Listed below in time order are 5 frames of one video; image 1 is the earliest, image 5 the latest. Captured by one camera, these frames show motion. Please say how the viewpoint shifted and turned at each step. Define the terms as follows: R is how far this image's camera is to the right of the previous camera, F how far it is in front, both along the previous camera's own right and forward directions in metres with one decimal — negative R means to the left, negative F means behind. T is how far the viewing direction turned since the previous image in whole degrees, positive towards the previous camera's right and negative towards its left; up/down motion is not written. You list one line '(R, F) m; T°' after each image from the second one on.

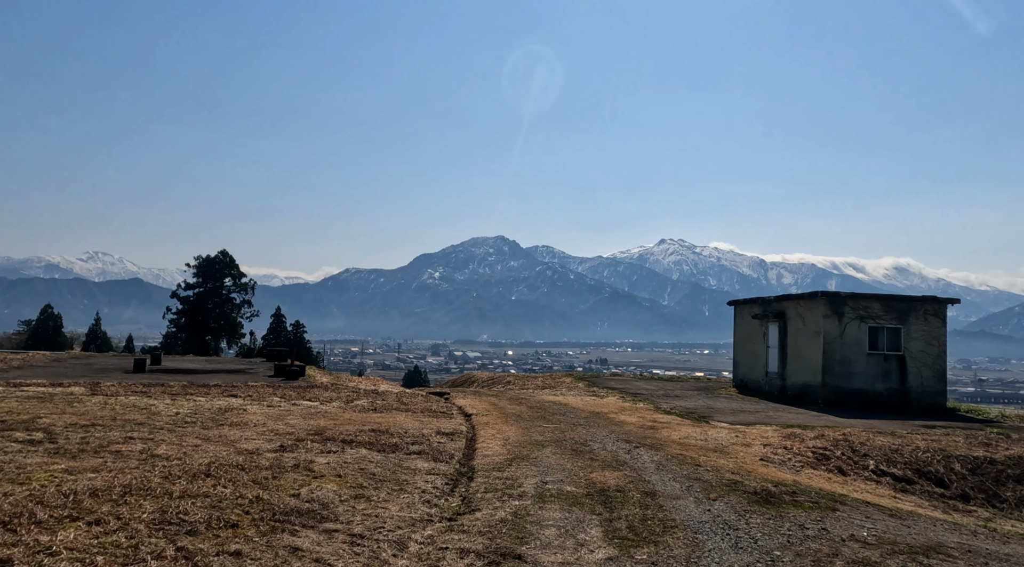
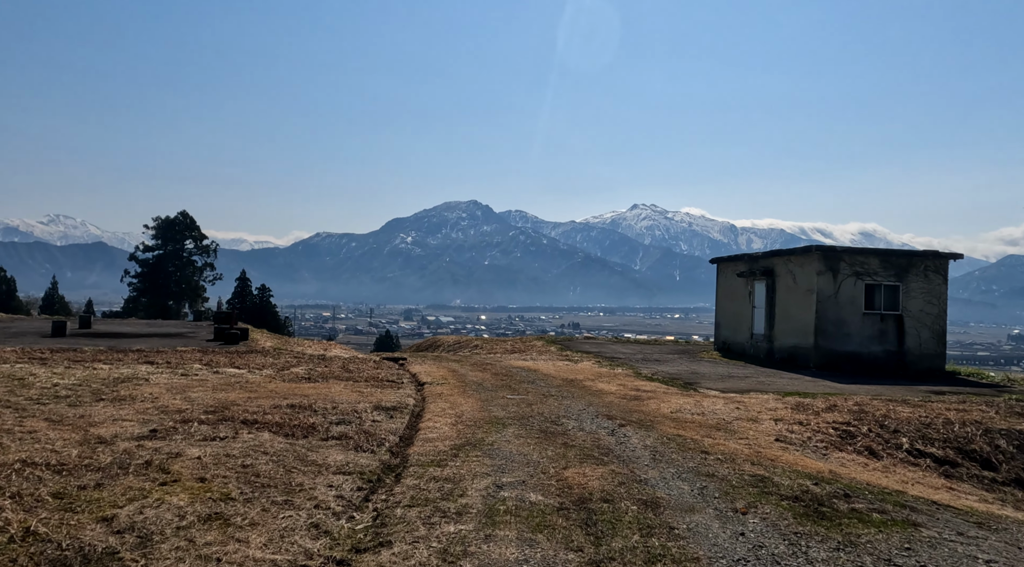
(+0.3, +2.8) m; +2°
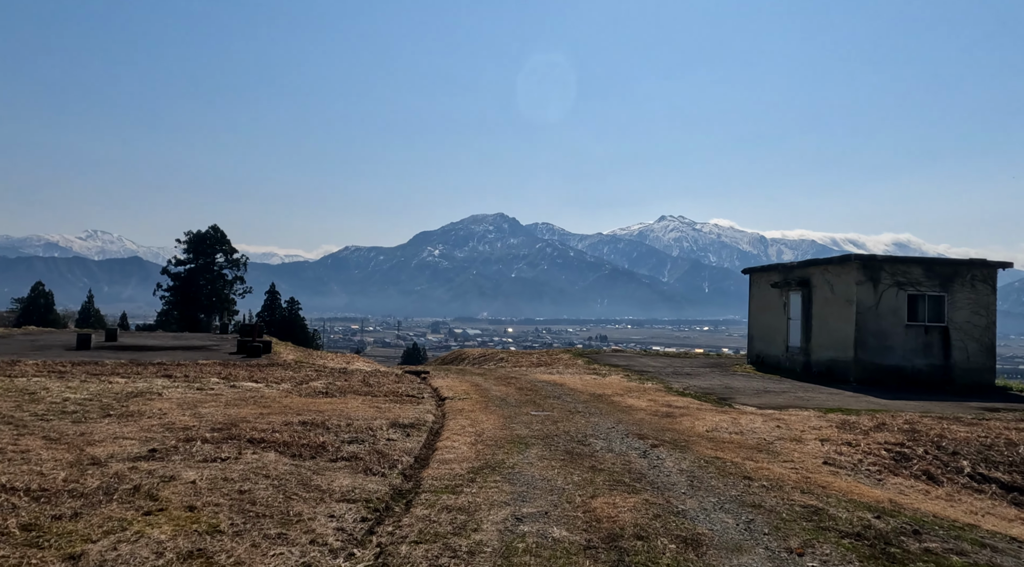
(0.0, +0.7) m; -2°
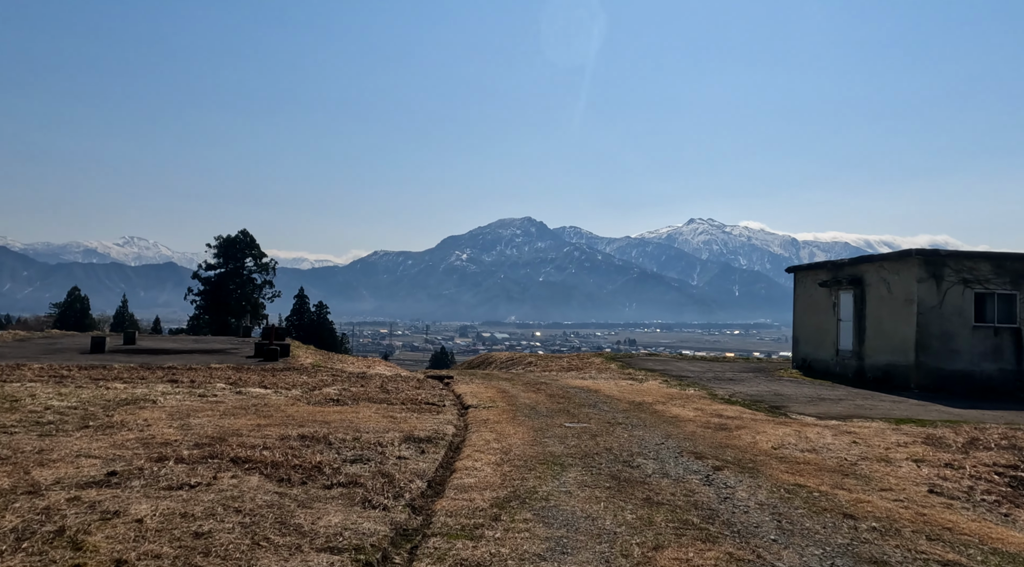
(0.0, +1.5) m; -2°
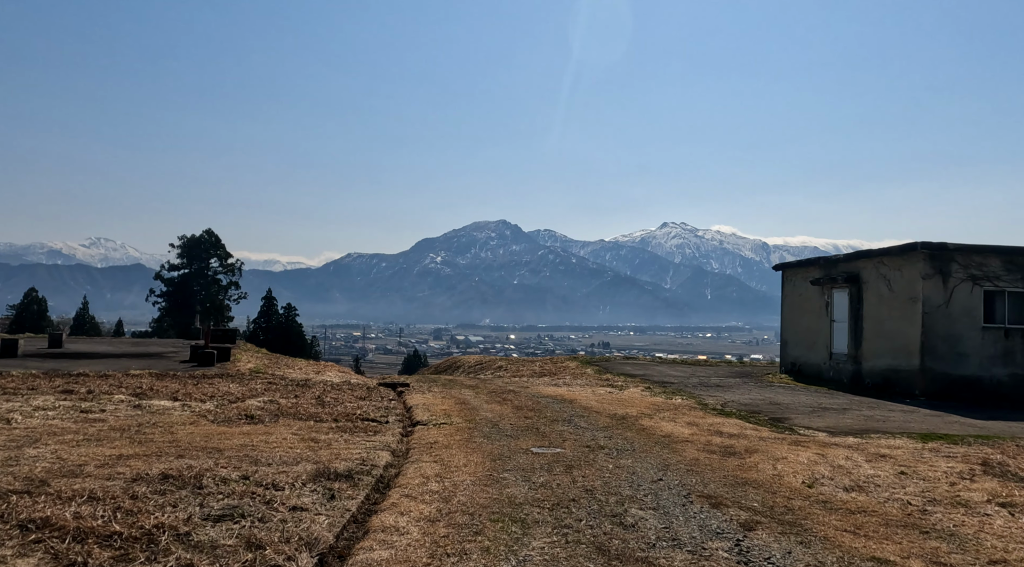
(+0.2, +2.5) m; +2°
